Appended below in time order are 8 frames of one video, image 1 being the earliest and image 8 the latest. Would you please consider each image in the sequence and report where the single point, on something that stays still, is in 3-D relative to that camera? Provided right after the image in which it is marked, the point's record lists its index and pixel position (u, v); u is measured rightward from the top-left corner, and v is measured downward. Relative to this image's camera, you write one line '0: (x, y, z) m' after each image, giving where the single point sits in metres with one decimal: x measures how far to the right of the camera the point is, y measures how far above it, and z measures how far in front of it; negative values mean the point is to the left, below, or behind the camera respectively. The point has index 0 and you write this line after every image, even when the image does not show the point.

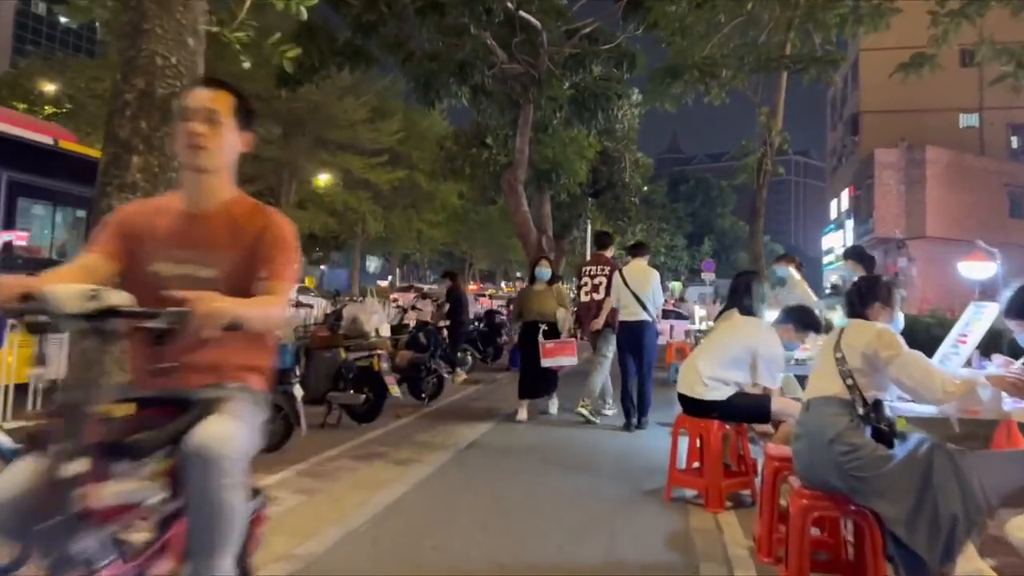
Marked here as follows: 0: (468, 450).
0: (-0.4, -1.4, +7.5) m
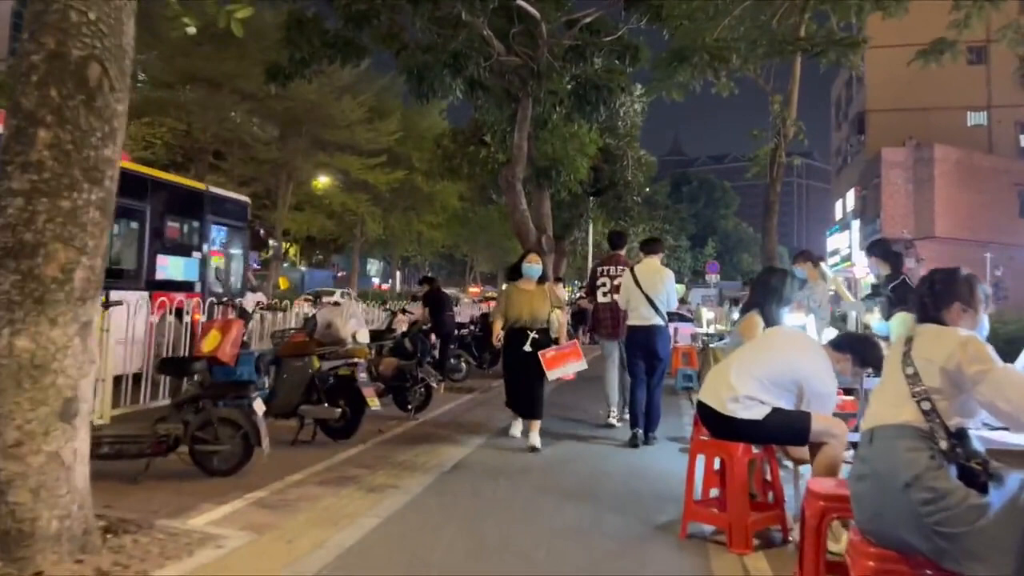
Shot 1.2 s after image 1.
0: (-0.5, -1.4, +6.7) m
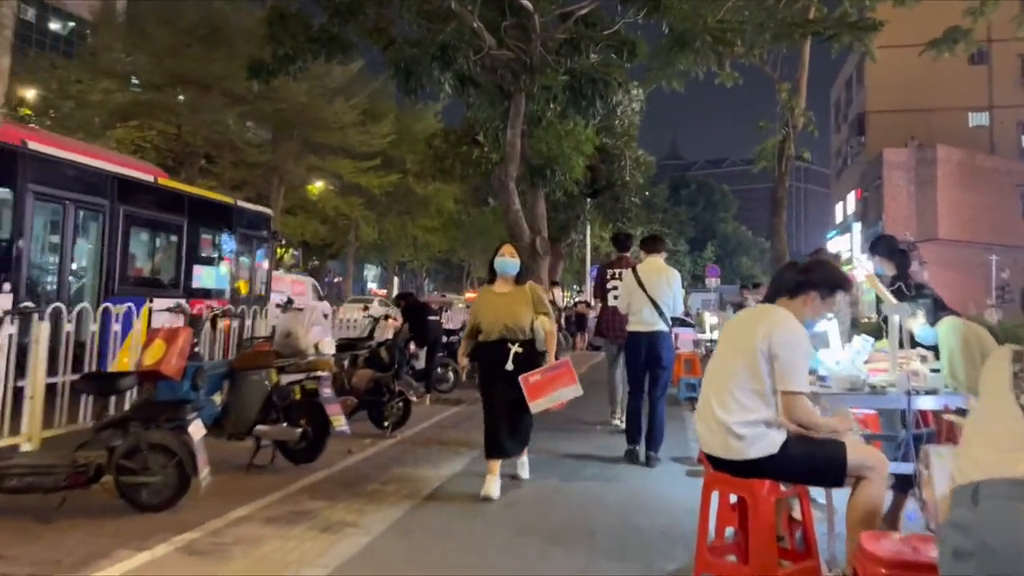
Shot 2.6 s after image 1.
0: (-0.6, -1.4, +5.8) m
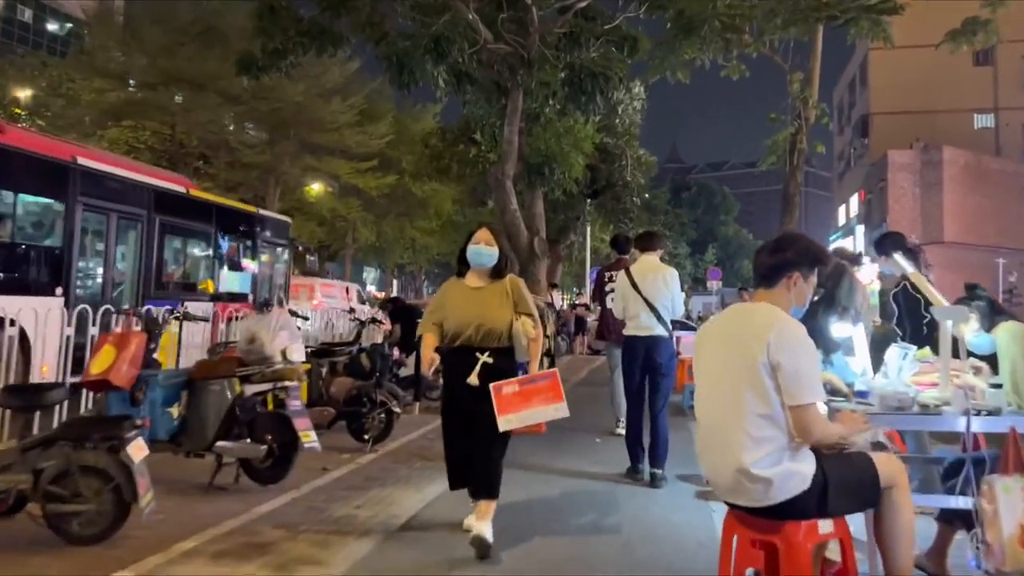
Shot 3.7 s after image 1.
0: (-0.7, -1.4, +5.1) m
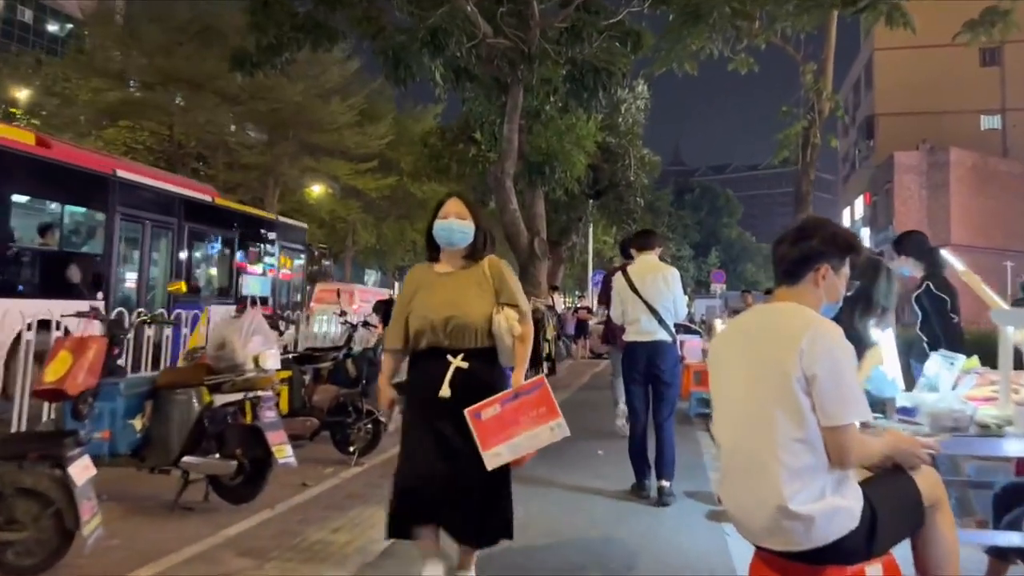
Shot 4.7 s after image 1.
0: (-0.7, -1.4, +4.5) m
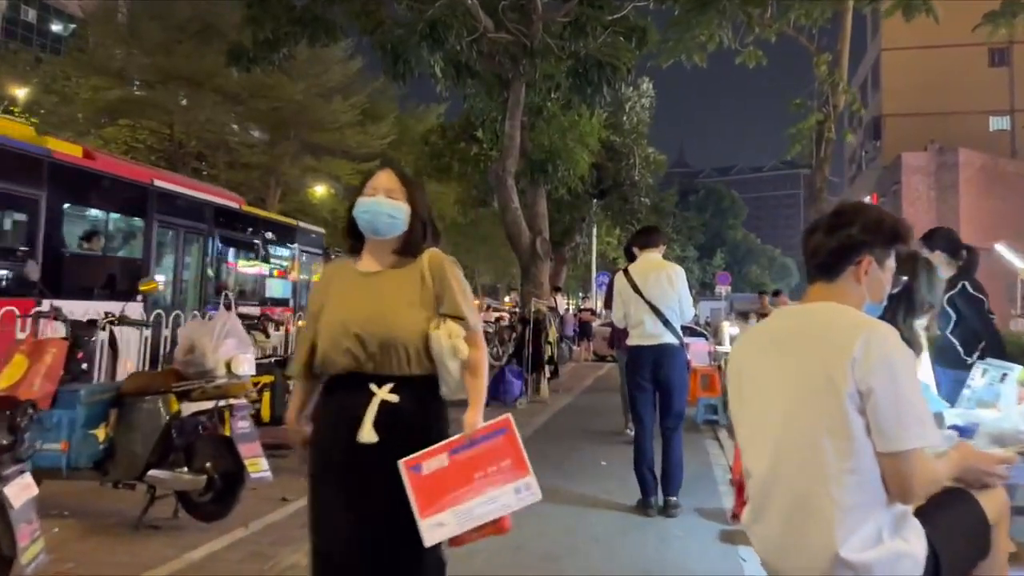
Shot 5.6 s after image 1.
0: (-0.7, -1.4, +4.0) m
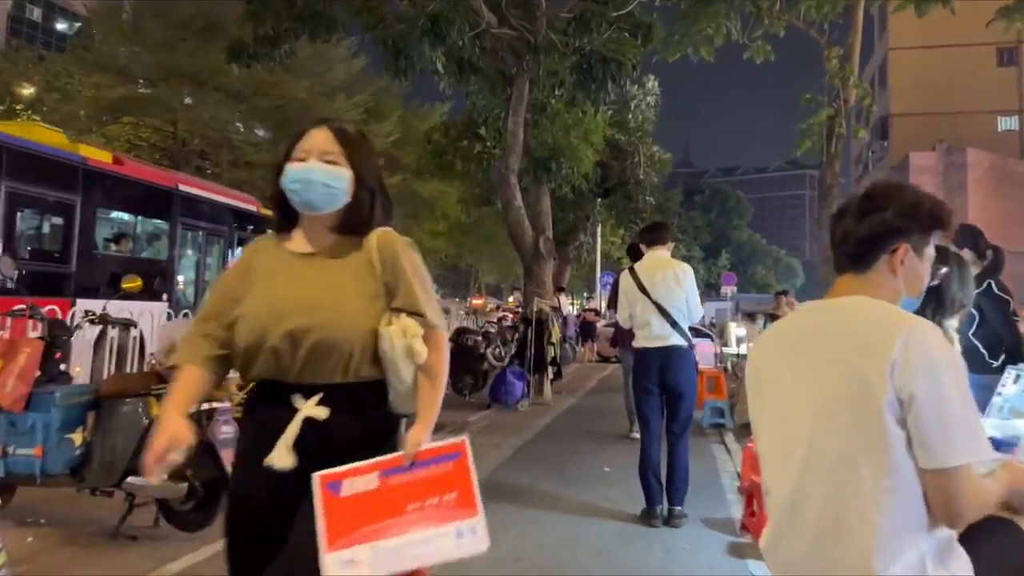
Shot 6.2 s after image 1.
0: (-0.8, -1.4, +3.8) m
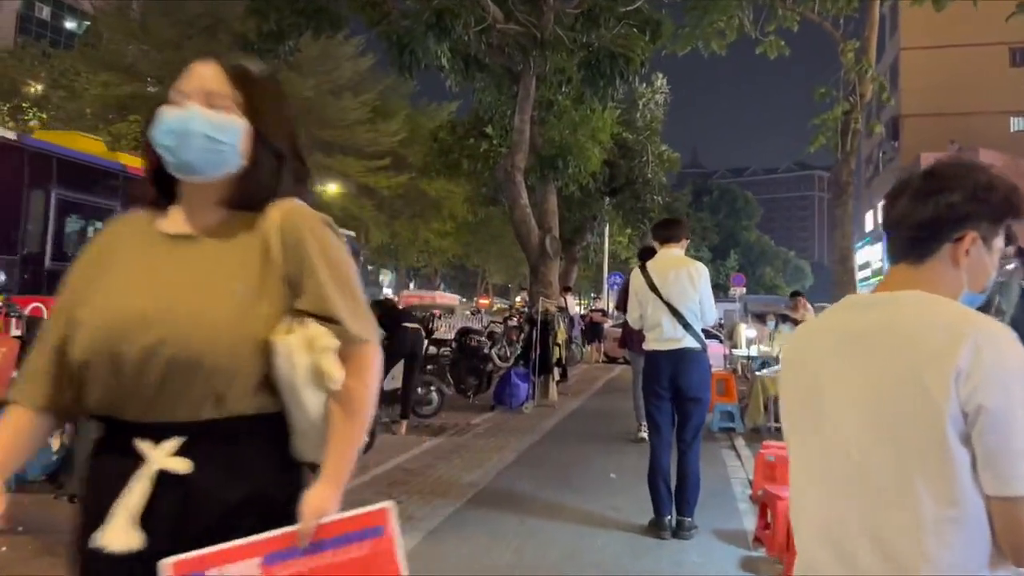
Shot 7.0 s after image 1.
0: (-0.8, -1.4, +3.5) m
